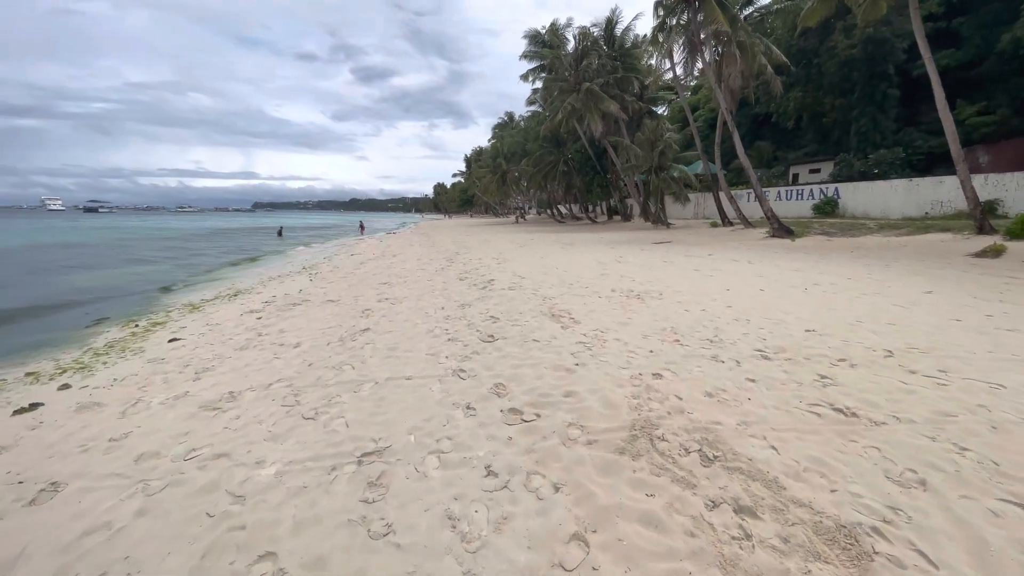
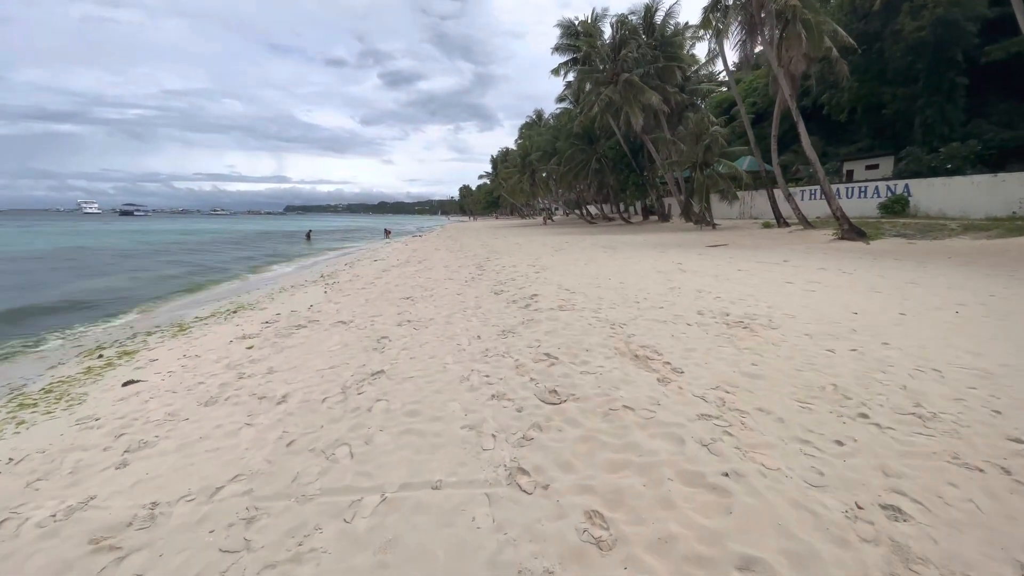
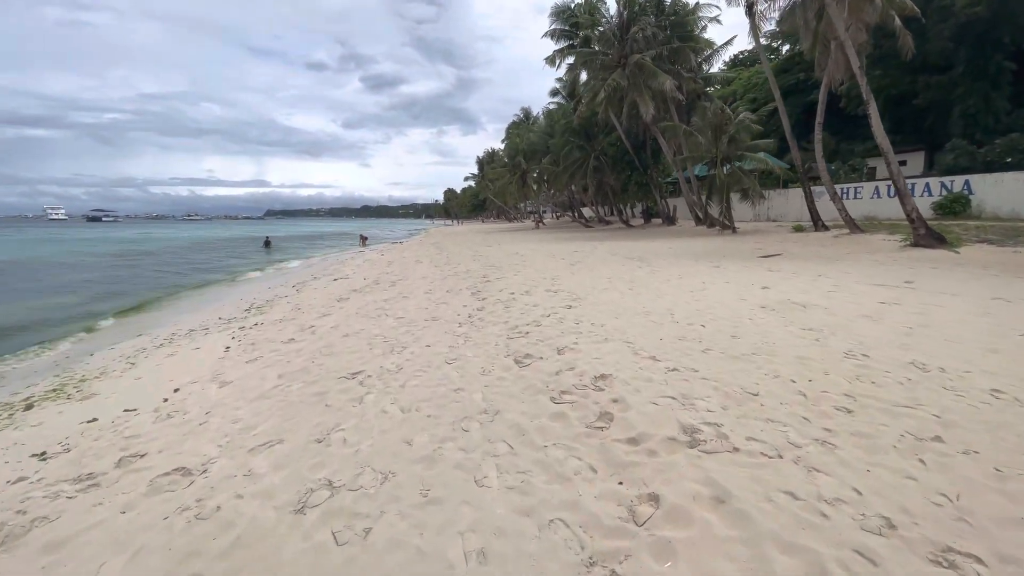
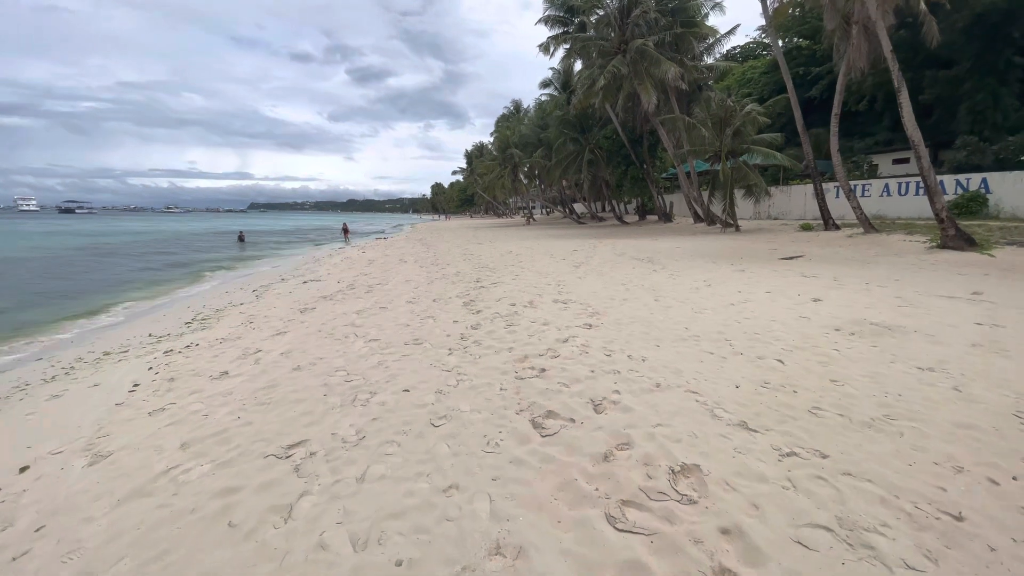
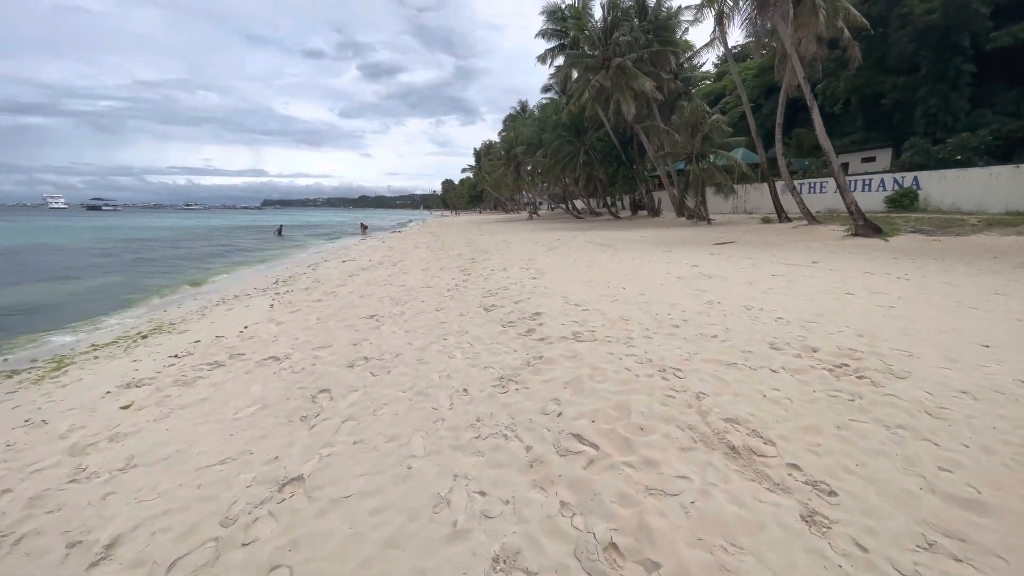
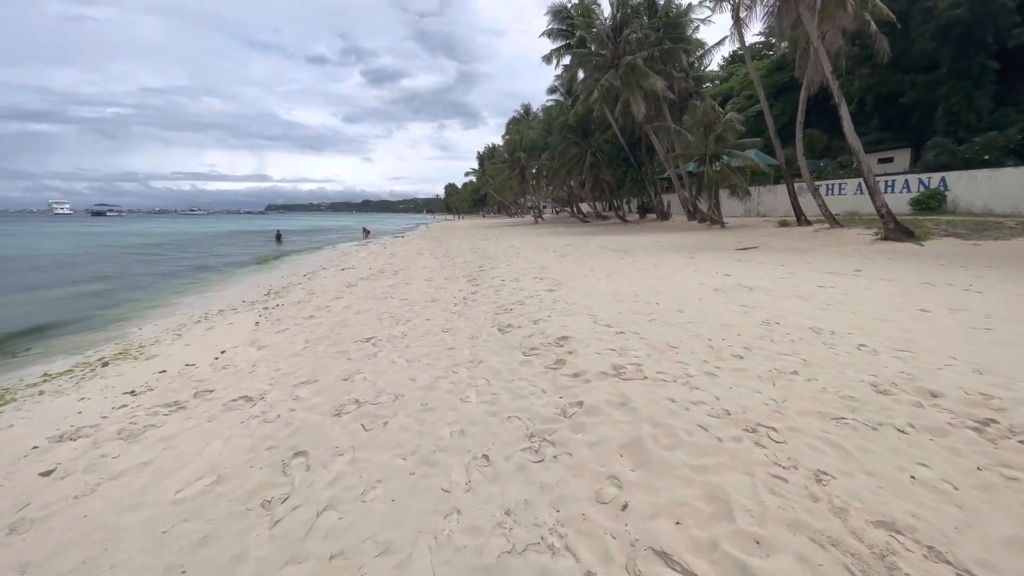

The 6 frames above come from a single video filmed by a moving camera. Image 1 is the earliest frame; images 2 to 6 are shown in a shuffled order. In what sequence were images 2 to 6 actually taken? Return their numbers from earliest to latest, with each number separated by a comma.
2, 5, 6, 3, 4
